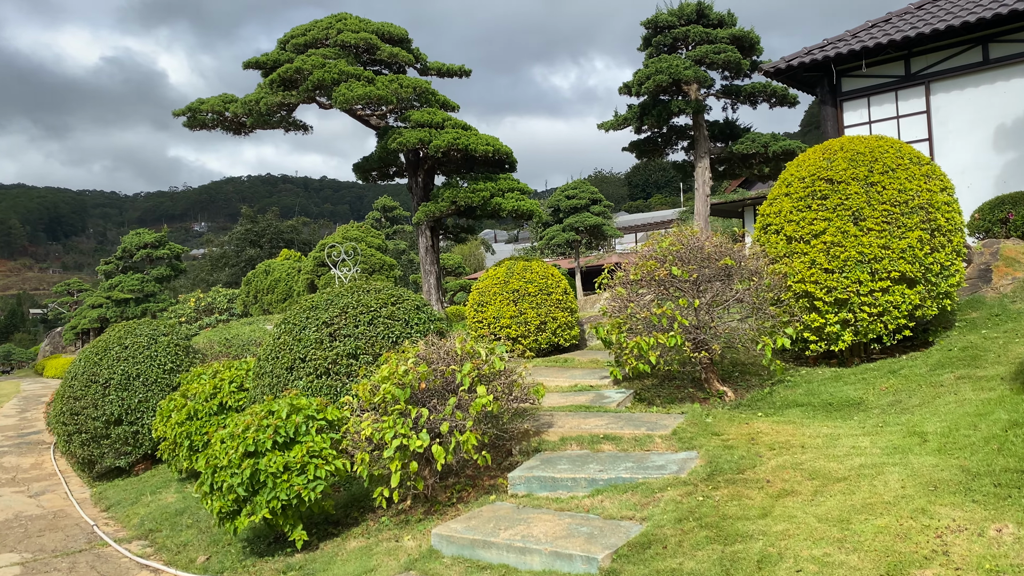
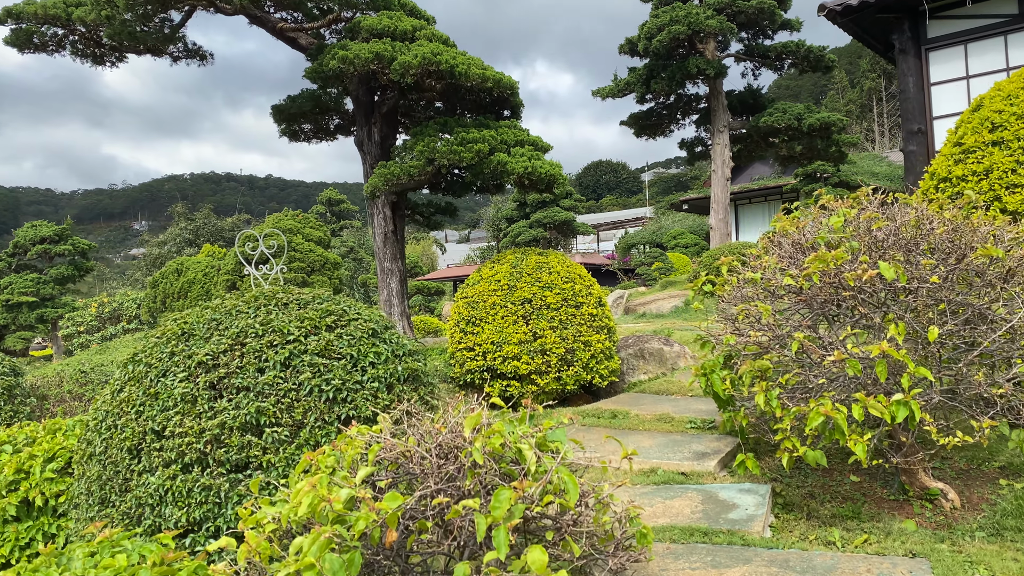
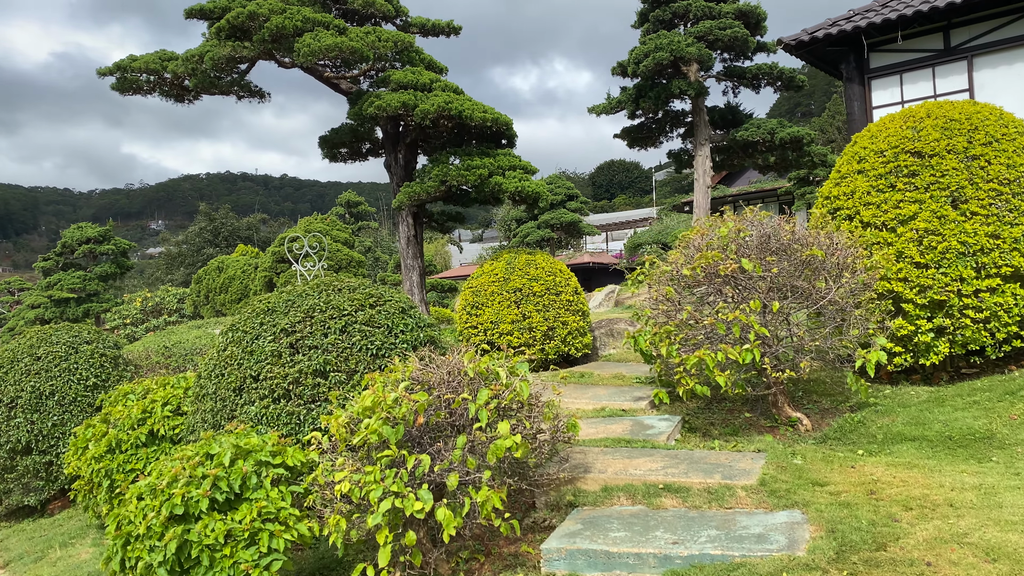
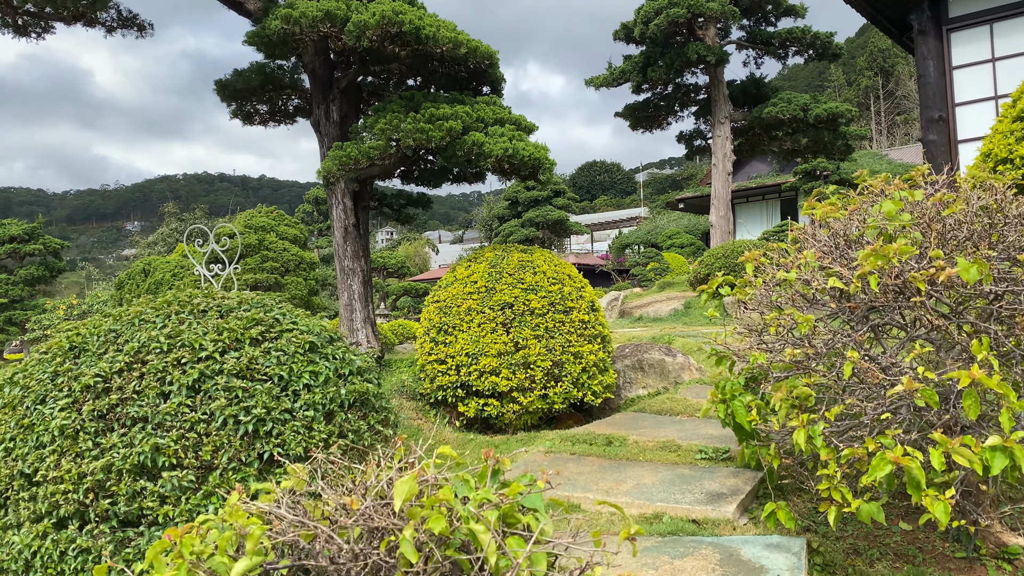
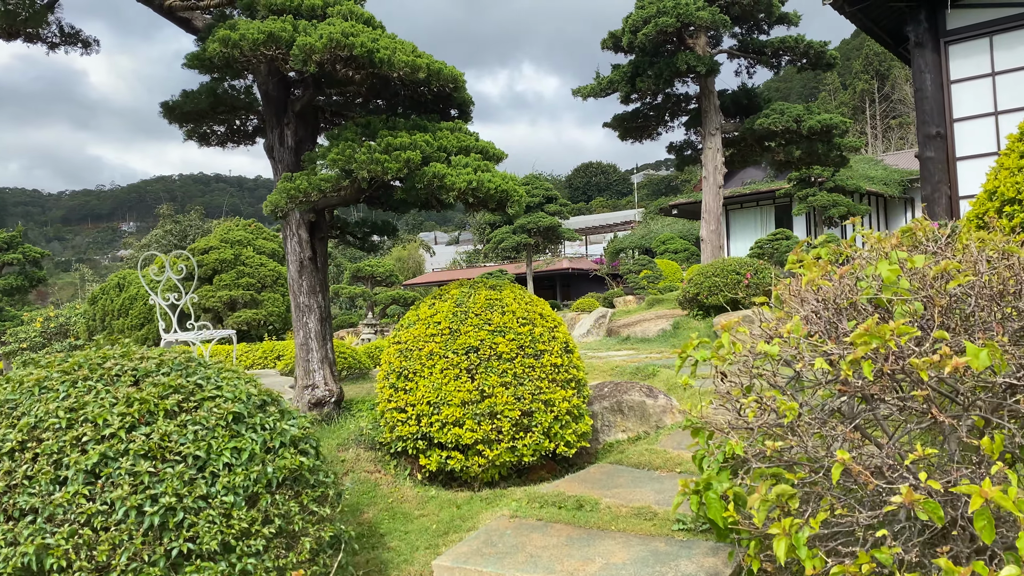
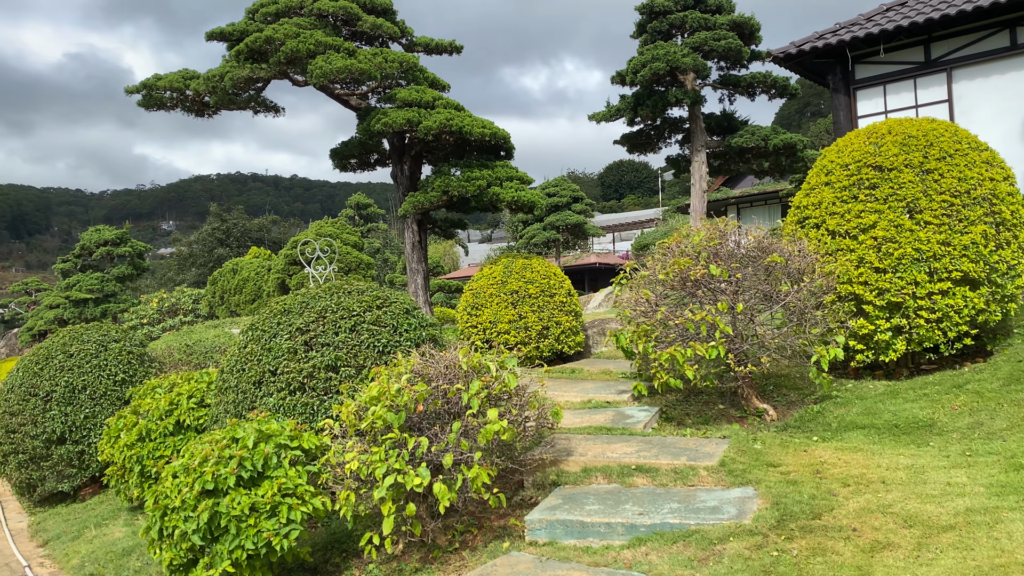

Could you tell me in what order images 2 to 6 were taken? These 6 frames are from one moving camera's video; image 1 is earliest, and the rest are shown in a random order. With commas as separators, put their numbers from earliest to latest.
6, 3, 2, 4, 5
